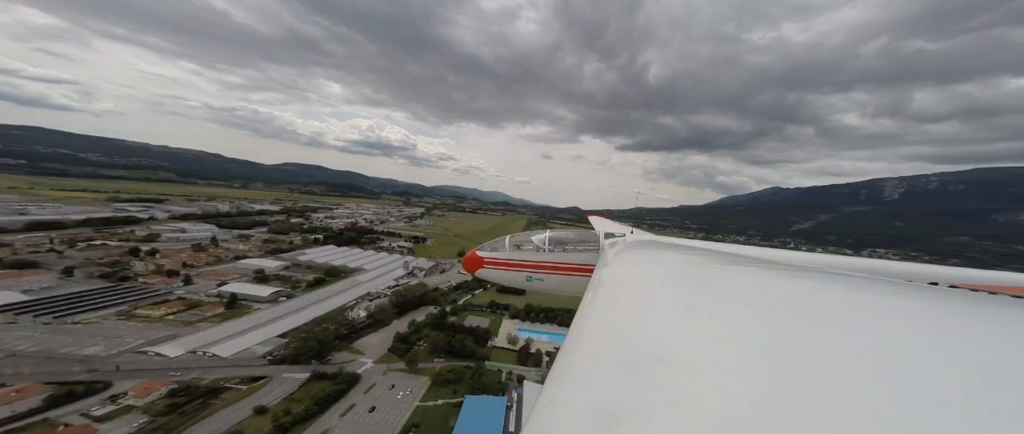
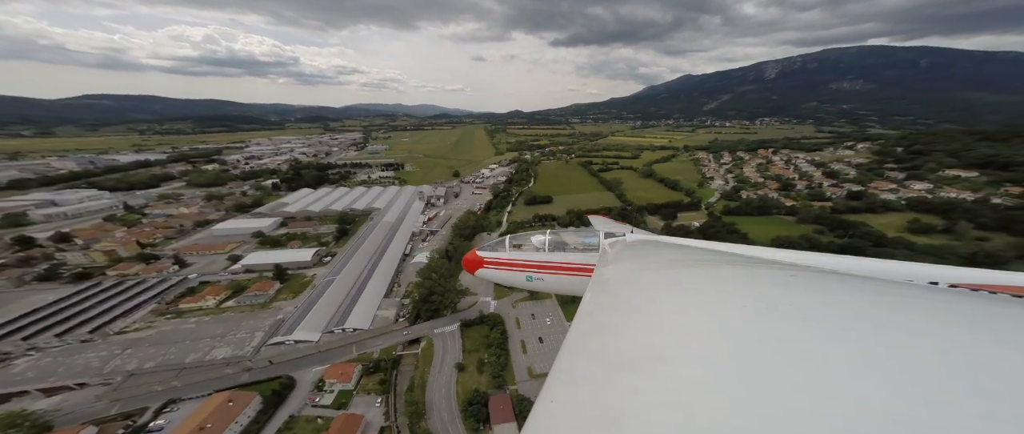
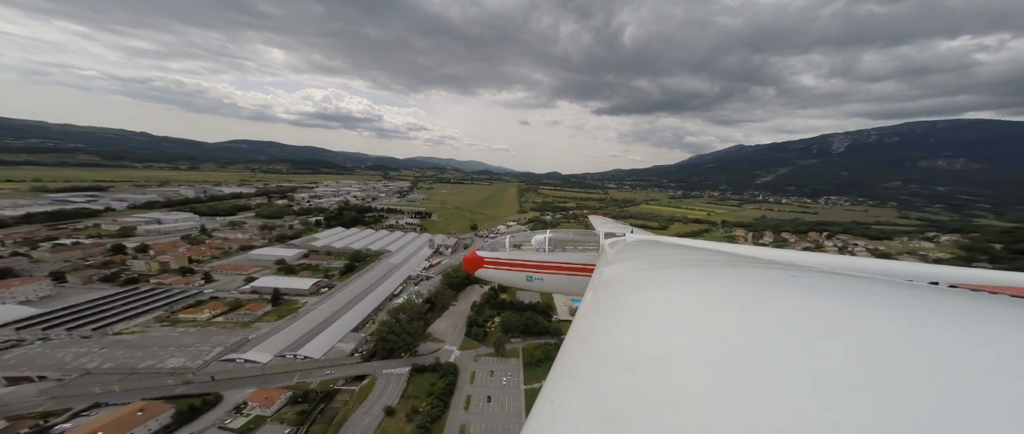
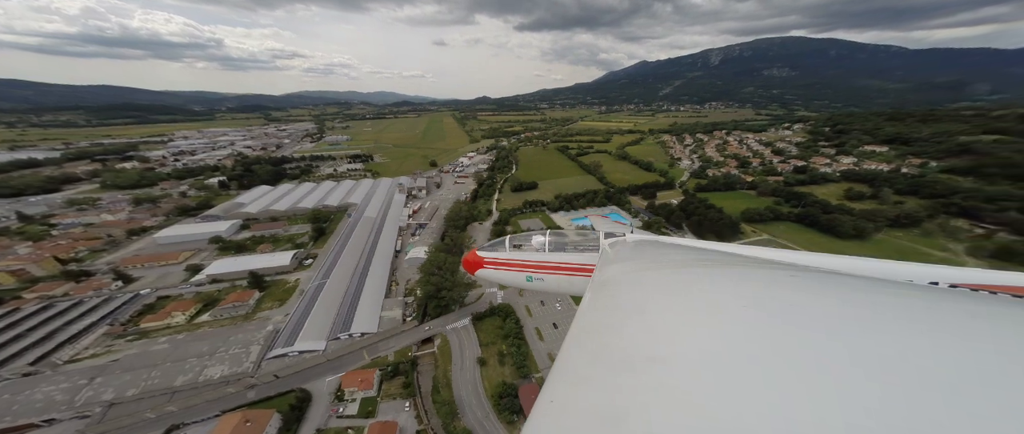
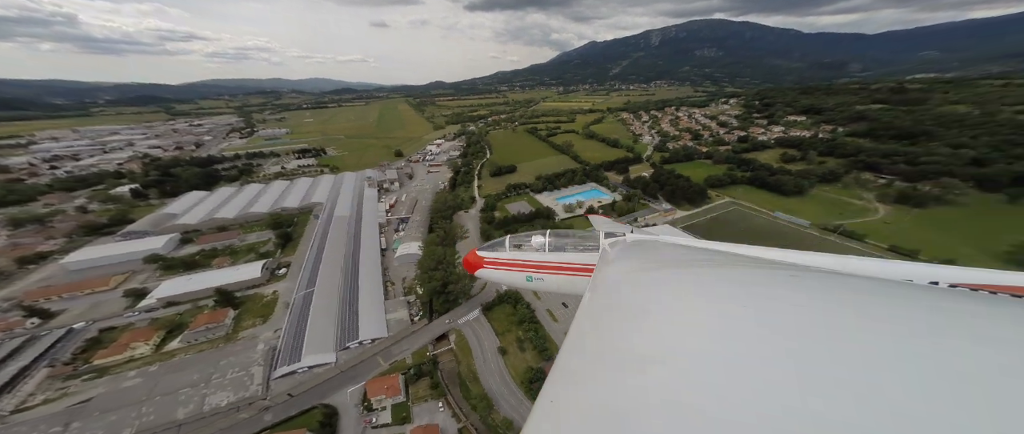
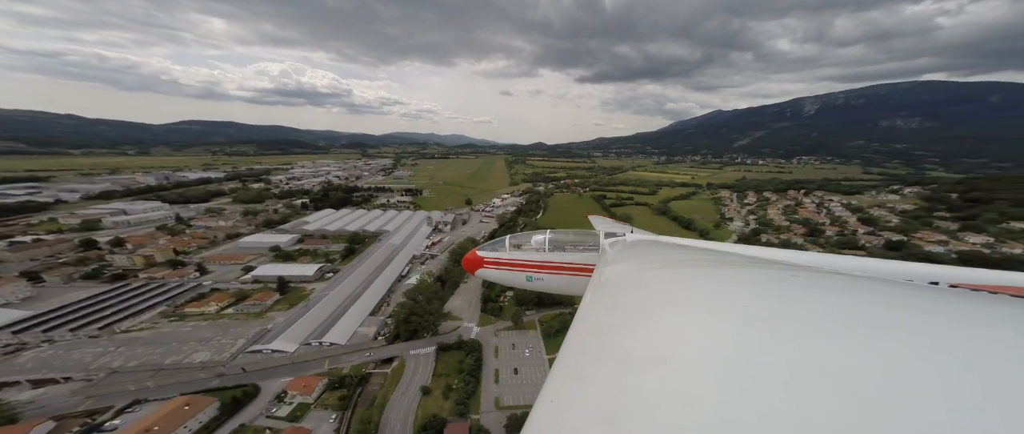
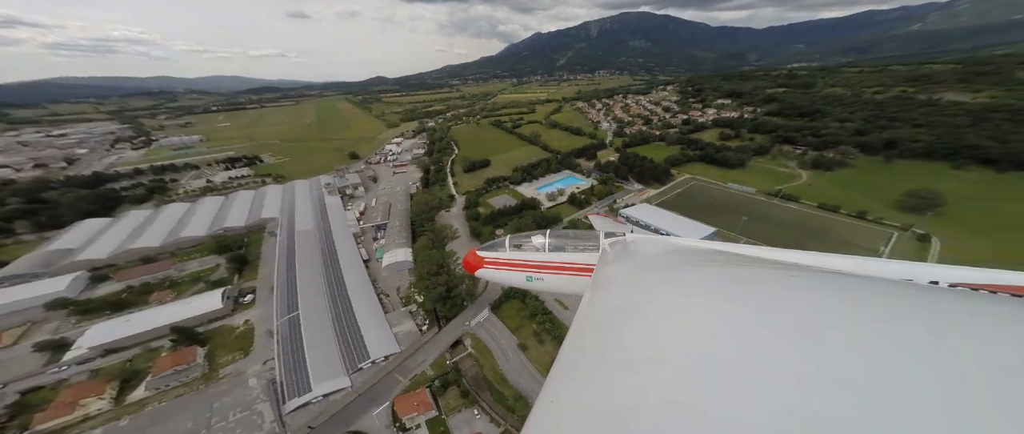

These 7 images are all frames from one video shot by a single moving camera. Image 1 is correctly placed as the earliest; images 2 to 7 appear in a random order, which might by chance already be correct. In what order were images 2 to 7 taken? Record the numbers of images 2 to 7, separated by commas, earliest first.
3, 6, 2, 4, 5, 7
